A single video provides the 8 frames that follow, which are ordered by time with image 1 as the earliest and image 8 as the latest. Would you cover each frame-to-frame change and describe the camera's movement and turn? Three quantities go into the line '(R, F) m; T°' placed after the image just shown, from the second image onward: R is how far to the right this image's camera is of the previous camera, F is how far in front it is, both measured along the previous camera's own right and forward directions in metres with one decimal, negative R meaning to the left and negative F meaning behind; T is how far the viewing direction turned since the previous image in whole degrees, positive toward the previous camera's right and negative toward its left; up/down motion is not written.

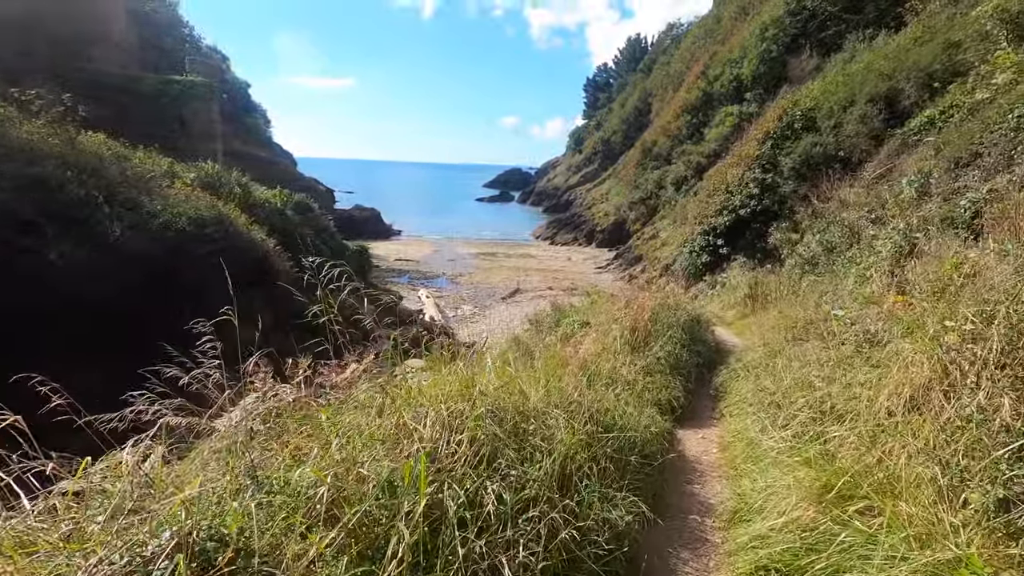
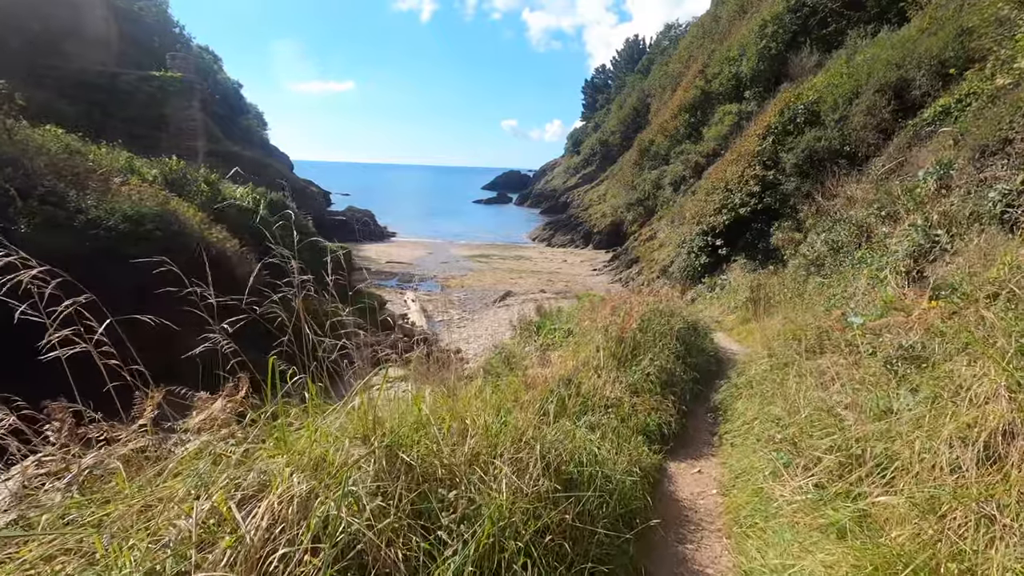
(+0.3, +0.7) m; 0°
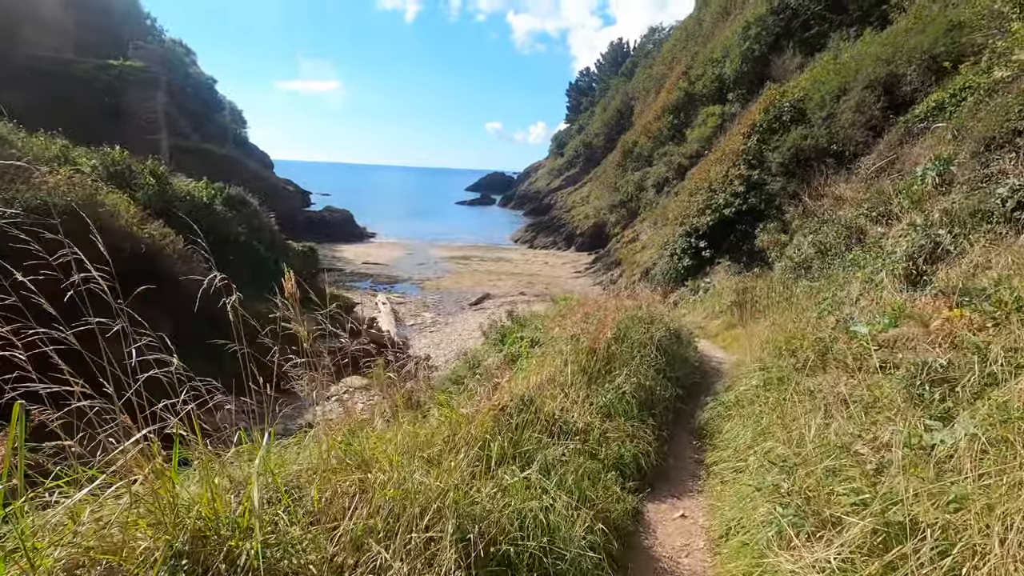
(+0.2, +0.7) m; +2°
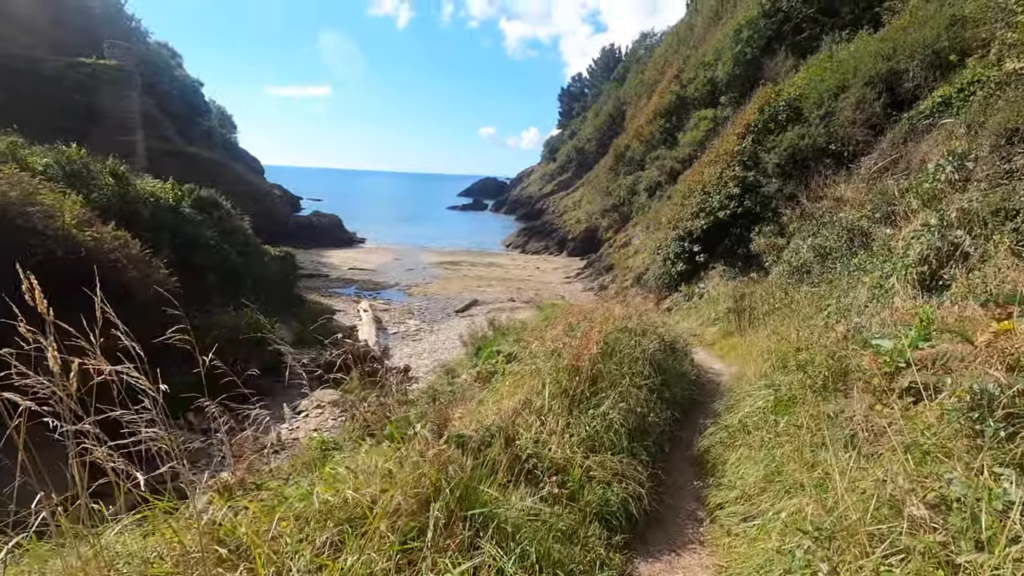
(+0.2, +0.6) m; +1°
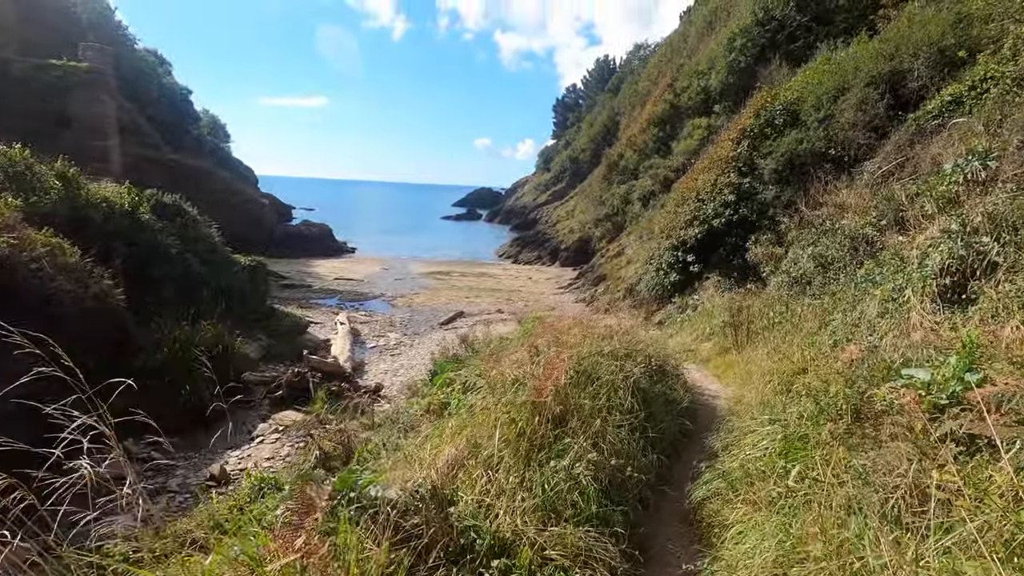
(+0.3, +0.7) m; 0°
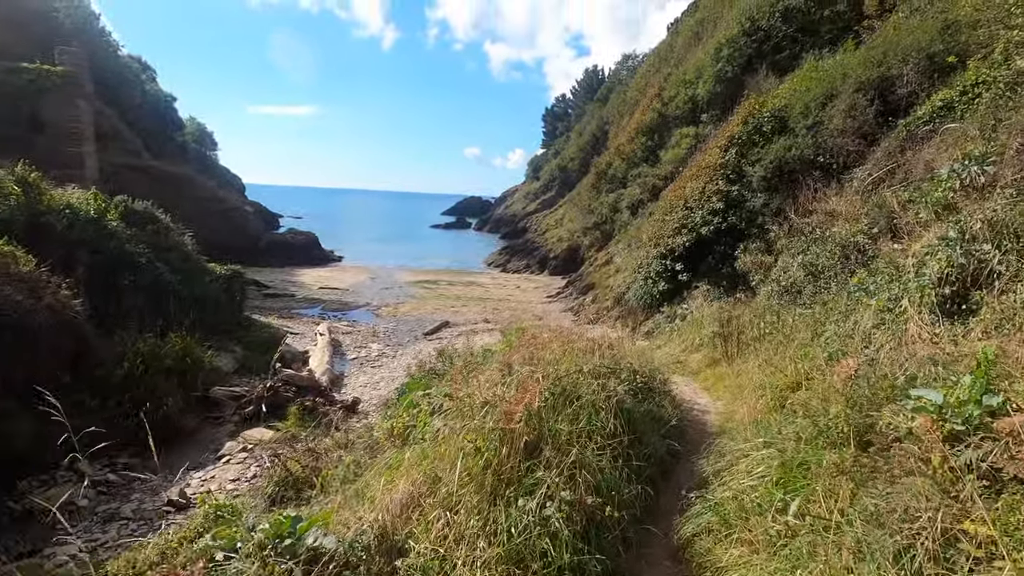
(+0.1, +0.3) m; +1°
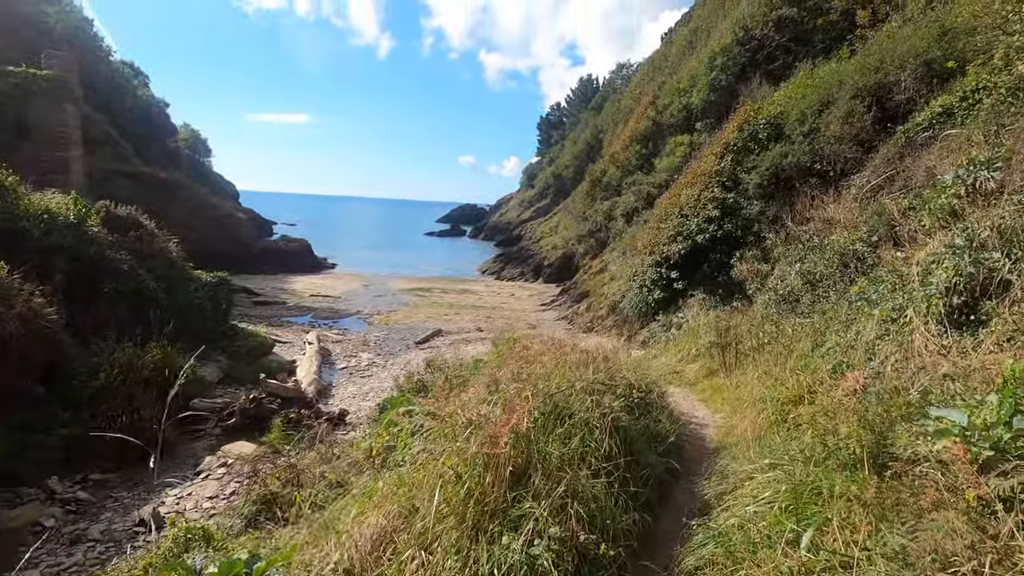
(0.0, +0.2) m; +1°
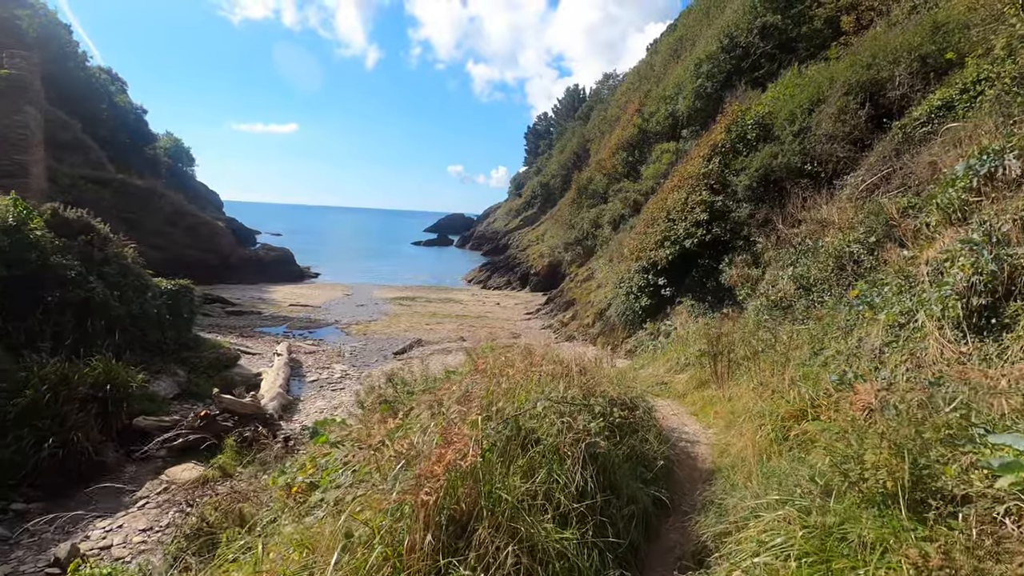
(+0.2, +0.6) m; +1°
